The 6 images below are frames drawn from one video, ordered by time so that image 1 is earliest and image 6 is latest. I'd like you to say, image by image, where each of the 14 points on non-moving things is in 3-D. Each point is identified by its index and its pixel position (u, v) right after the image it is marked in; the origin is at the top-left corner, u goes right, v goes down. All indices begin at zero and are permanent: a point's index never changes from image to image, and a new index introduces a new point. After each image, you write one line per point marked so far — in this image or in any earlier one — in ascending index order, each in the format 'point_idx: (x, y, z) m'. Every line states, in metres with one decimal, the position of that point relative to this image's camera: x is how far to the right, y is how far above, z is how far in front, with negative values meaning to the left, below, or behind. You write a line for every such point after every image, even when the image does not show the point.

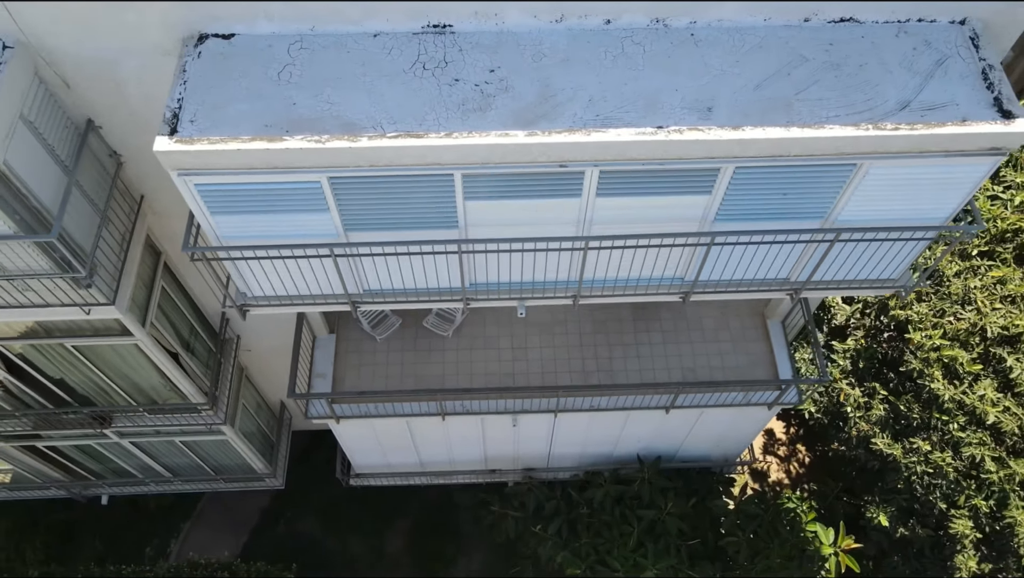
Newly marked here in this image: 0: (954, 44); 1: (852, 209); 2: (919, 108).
0: (+3.1, +1.7, +5.1) m
1: (+2.5, +0.6, +5.3) m
2: (+2.7, +1.2, +4.8) m
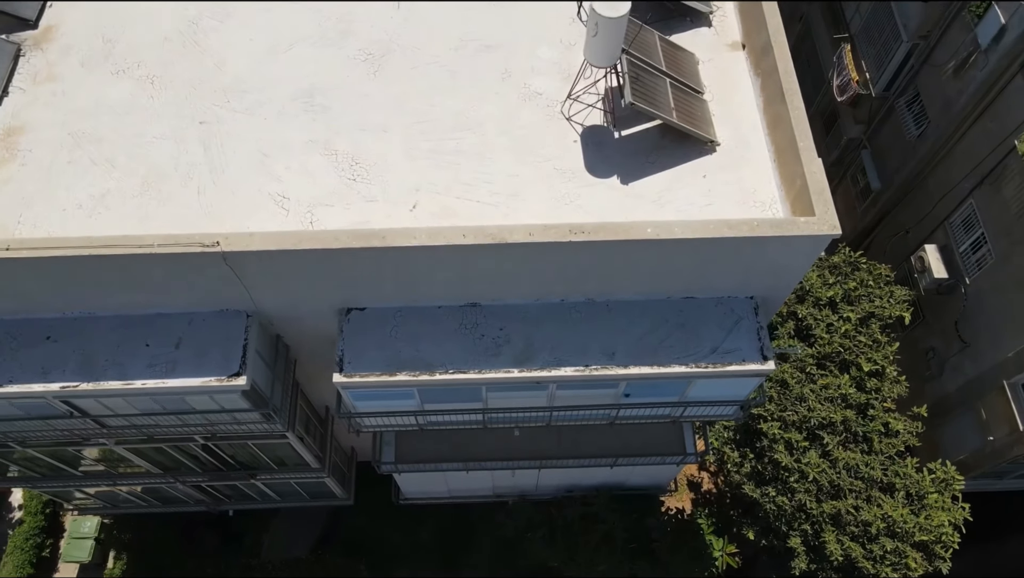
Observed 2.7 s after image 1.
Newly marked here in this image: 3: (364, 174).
0: (+3.1, -0.3, +9.6) m
1: (+2.5, -1.4, +9.9) m
2: (+2.7, -0.8, +9.4) m
3: (-1.9, +1.5, +9.5) m
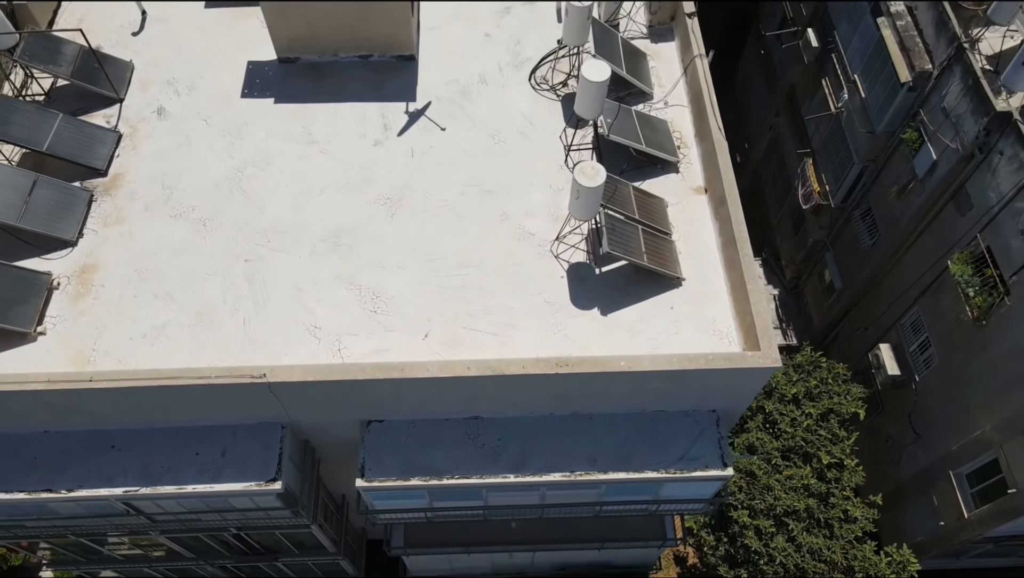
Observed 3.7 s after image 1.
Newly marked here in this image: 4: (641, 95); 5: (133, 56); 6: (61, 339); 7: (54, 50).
0: (+3.0, -2.0, +11.2) m
1: (+2.4, -3.2, +11.4) m
2: (+2.6, -2.5, +10.9) m
3: (-2.0, -0.3, +11.3) m
4: (+2.4, +3.5, +13.4) m
5: (-7.1, +4.4, +13.8) m
6: (-6.7, -0.7, +10.9) m
7: (-7.9, +4.1, +12.6) m
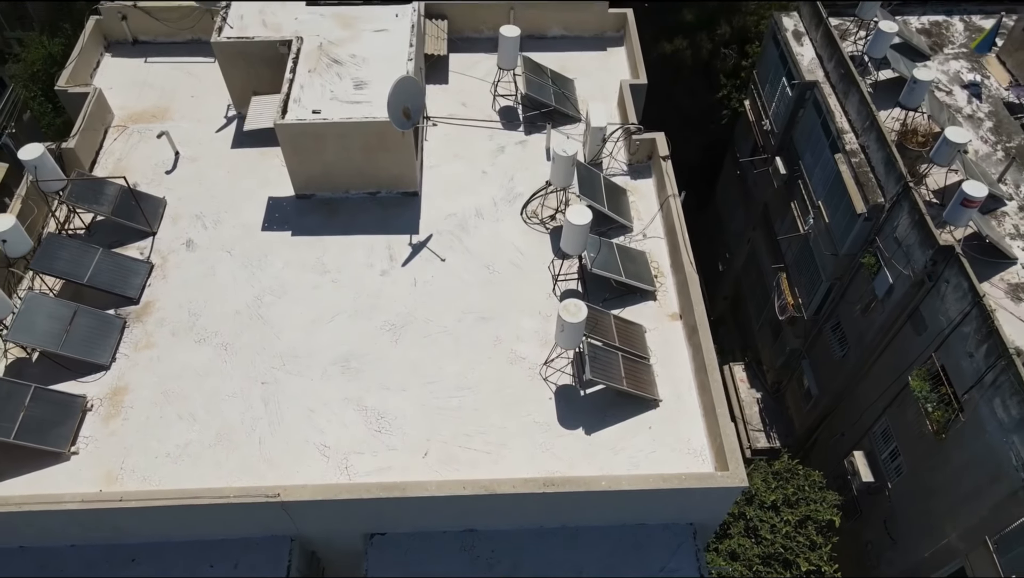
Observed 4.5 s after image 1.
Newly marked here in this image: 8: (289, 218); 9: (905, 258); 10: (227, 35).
0: (+2.9, -4.1, +12.1) m
1: (+2.3, -5.2, +12.2) m
2: (+2.5, -4.5, +11.8) m
3: (-2.1, -2.3, +12.3) m
4: (+2.2, +1.2, +14.9) m
5: (-7.2, +2.0, +15.3) m
6: (-6.8, -2.8, +11.9) m
7: (-8.0, +1.9, +14.1) m
8: (-4.6, +1.5, +15.0) m
9: (+8.2, +0.6, +15.2) m
10: (-6.0, +5.3, +15.3) m
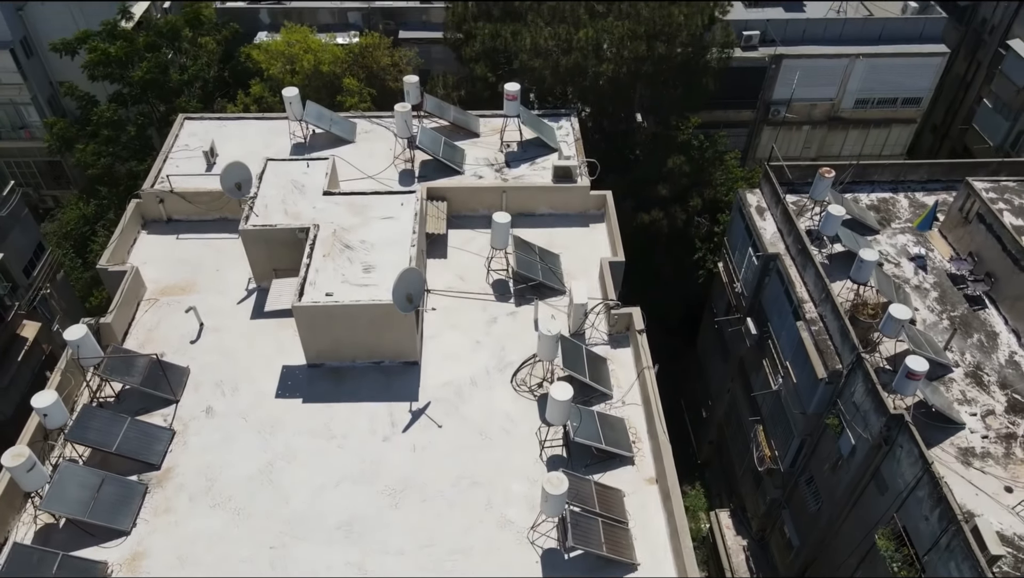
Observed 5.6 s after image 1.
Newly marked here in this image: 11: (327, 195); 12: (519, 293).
0: (+2.7, -7.2, +12.8) m
1: (+2.1, -8.3, +12.7) m
2: (+2.3, -7.6, +12.4) m
3: (-2.3, -5.5, +13.3) m
4: (+2.0, -2.4, +16.3) m
5: (-7.5, -1.7, +16.9) m
6: (-7.0, -5.9, +12.8) m
7: (-8.2, -1.6, +15.7) m
8: (-4.8, -2.2, +16.5) m
9: (+8.0, -3.0, +16.6) m
10: (-6.2, +1.6, +17.5) m
11: (-4.6, +2.3, +18.2) m
12: (+0.2, -0.1, +18.5) m
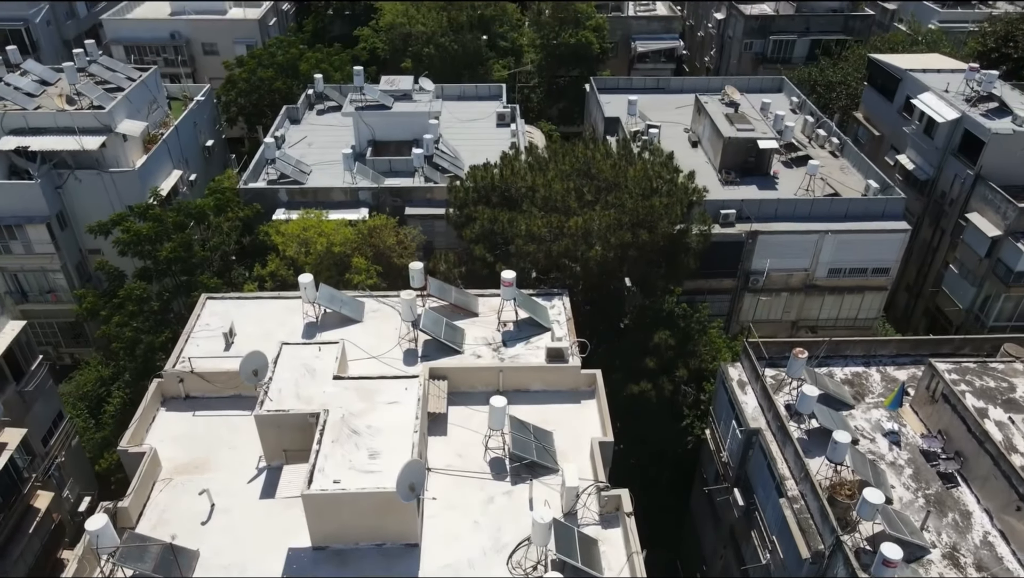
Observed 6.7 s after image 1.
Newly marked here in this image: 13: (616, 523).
0: (+2.6, -10.9, +12.7) m
1: (+2.0, -12.0, +12.4) m
2: (+2.2, -11.2, +12.2) m
3: (-2.4, -9.3, +13.5) m
4: (+1.9, -6.7, +17.0) m
5: (-7.6, -6.2, +17.7) m
6: (-7.2, -9.6, +13.0) m
7: (-8.3, -5.9, +16.5) m
8: (-4.9, -6.6, +17.2) m
9: (+7.9, -7.4, +17.2) m
10: (-6.3, -3.0, +18.8) m
11: (-4.7, -2.4, +19.6) m
12: (+0.1, -4.9, +19.6) m
13: (+2.6, -5.9, +18.4) m
